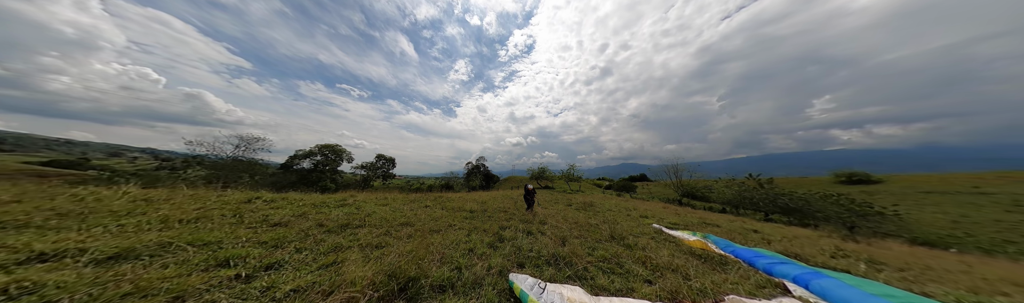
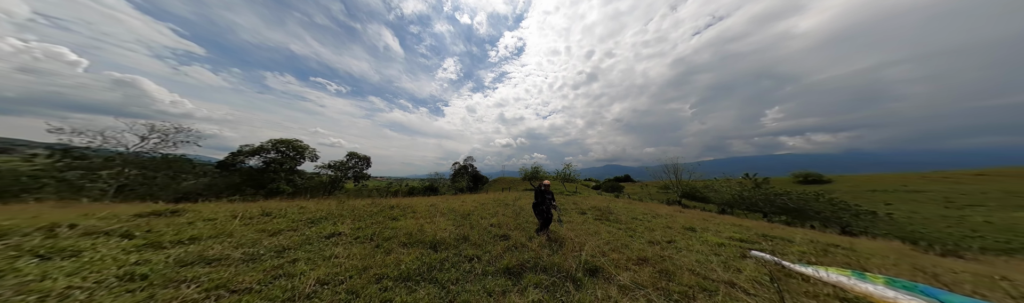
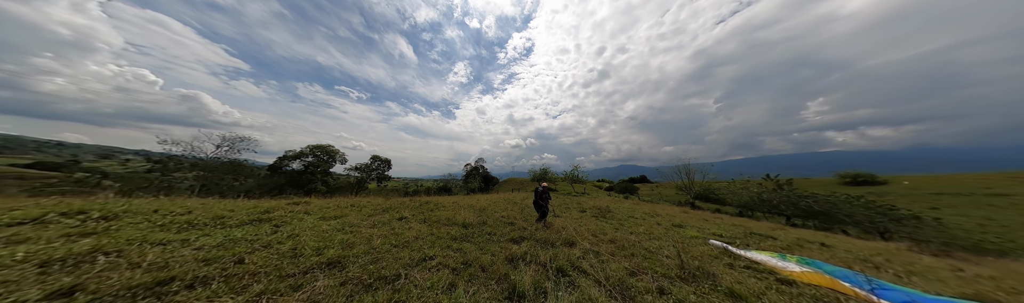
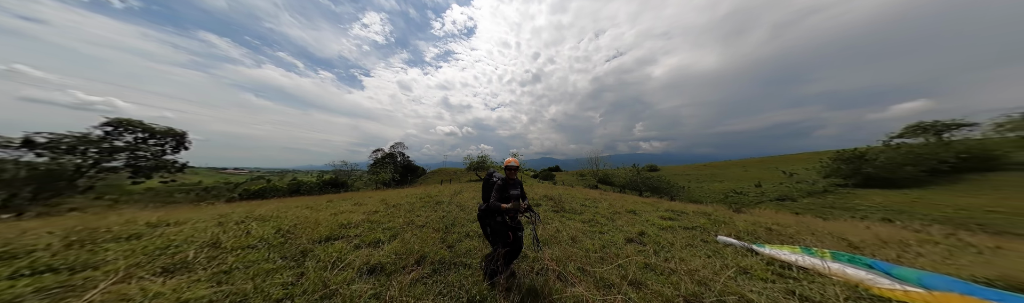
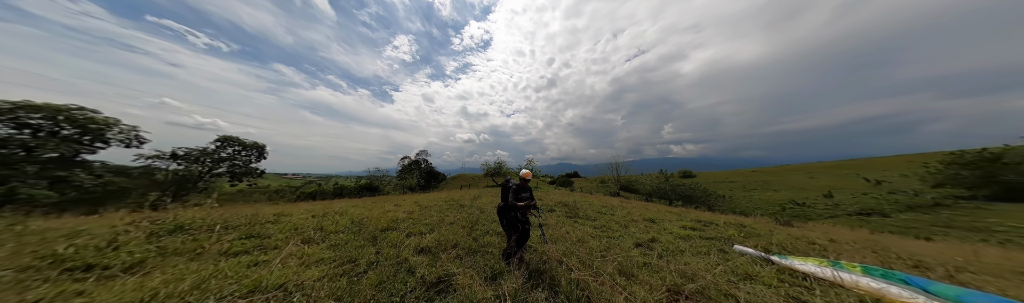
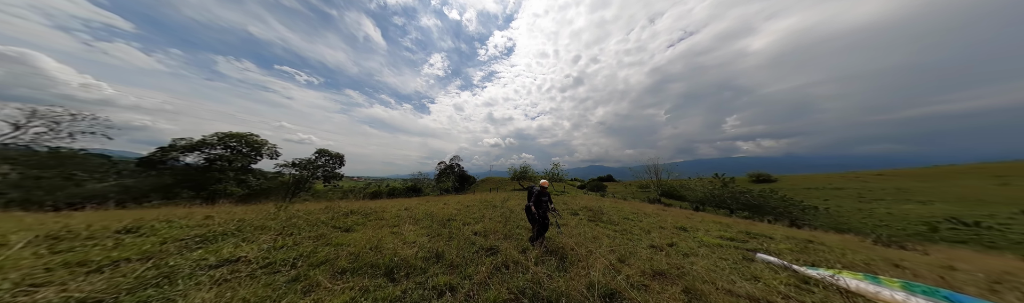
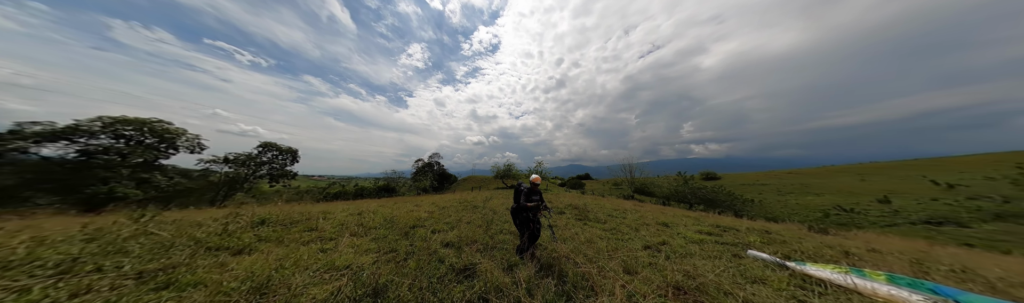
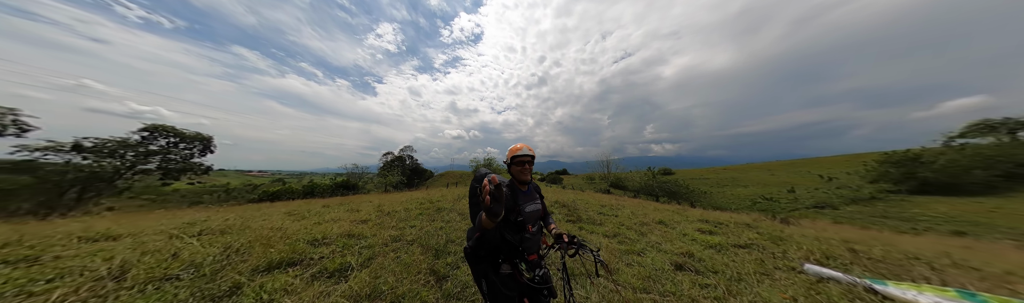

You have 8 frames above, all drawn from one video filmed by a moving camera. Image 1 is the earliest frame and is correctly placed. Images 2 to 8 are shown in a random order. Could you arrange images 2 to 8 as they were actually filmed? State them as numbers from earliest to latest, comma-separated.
3, 2, 6, 7, 5, 4, 8
